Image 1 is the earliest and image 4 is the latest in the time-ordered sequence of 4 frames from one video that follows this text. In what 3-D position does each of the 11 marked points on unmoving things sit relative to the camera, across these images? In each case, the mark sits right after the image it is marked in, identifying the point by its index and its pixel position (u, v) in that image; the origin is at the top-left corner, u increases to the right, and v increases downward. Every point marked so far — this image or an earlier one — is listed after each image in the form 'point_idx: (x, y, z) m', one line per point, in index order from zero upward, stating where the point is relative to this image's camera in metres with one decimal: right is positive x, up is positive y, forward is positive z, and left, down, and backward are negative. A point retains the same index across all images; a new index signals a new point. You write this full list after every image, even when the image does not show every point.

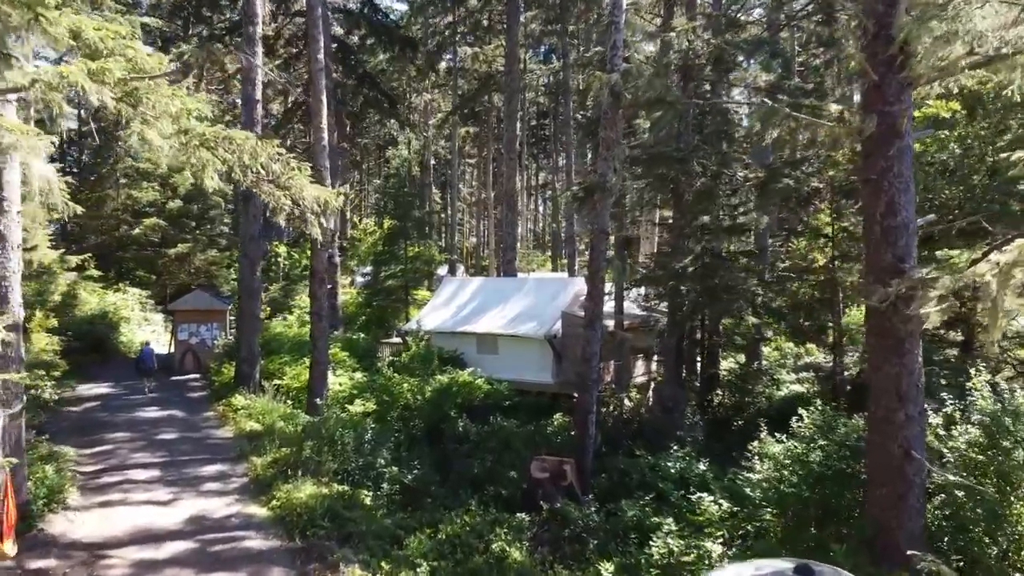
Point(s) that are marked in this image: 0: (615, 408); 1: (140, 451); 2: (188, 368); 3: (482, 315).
0: (+2.0, -2.4, +14.1) m
1: (-6.0, -2.6, +11.4) m
2: (-8.3, -2.1, +18.2) m
3: (-0.8, -0.7, +19.1) m
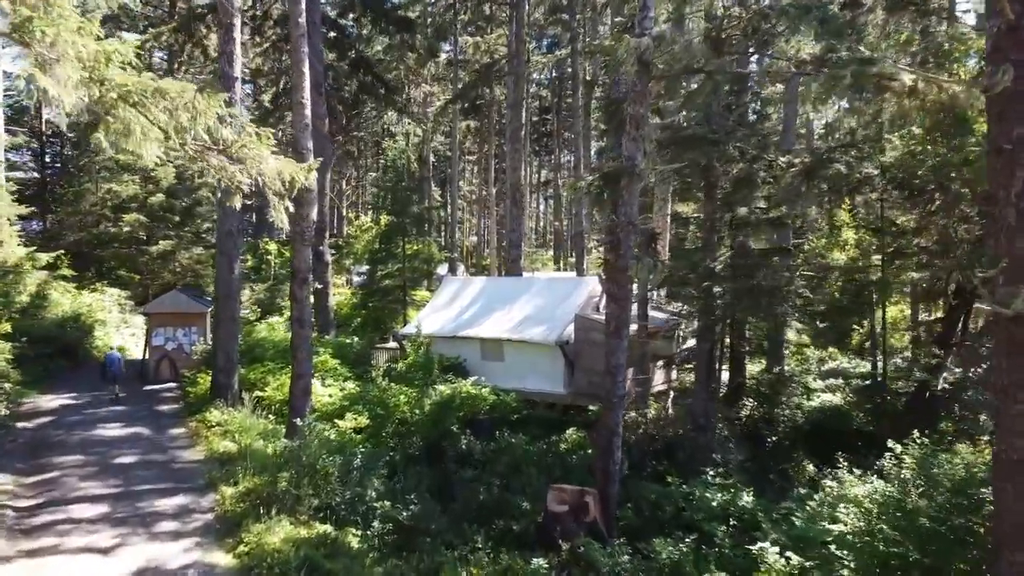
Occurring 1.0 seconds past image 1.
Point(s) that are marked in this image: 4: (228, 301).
0: (+2.2, -2.4, +12.5) m
1: (-5.8, -2.6, +9.8) m
2: (-8.2, -2.1, +16.6) m
3: (-0.6, -0.7, +17.5) m
4: (-5.5, -0.2, +13.7) m
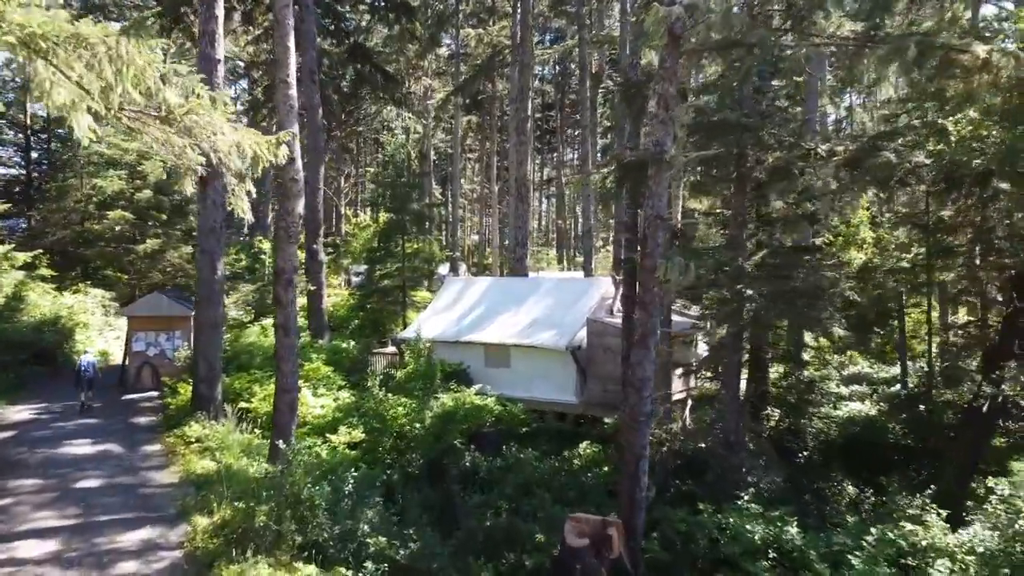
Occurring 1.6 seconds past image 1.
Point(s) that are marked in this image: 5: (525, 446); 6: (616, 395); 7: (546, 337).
0: (+2.4, -2.4, +11.4) m
1: (-5.7, -2.7, +8.7) m
2: (-8.0, -2.1, +15.5) m
3: (-0.5, -0.8, +16.3) m
4: (-5.3, -0.3, +12.6) m
5: (+0.2, -2.9, +12.9) m
6: (+2.1, -2.1, +14.2) m
7: (+0.7, -1.0, +15.0) m
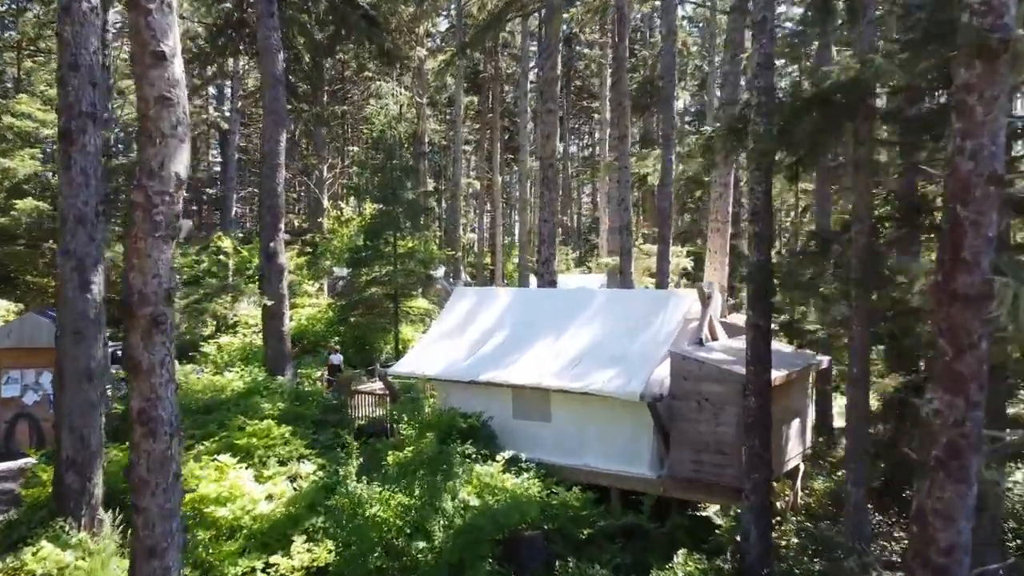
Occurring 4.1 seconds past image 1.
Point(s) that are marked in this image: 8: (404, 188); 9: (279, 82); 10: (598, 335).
0: (+3.1, -2.7, +6.6) m
1: (-4.9, -3.0, +3.8) m
2: (-7.4, -2.4, +10.6) m
3: (+0.1, -1.0, +11.5) m
4: (-4.7, -0.5, +7.7) m
5: (+0.9, -3.1, +8.1) m
6: (+2.7, -2.4, +9.4) m
7: (+1.3, -1.3, +10.2) m
8: (-2.7, +2.5, +17.9) m
9: (-4.2, +3.7, +13.0) m
10: (+1.3, -0.7, +11.2) m
